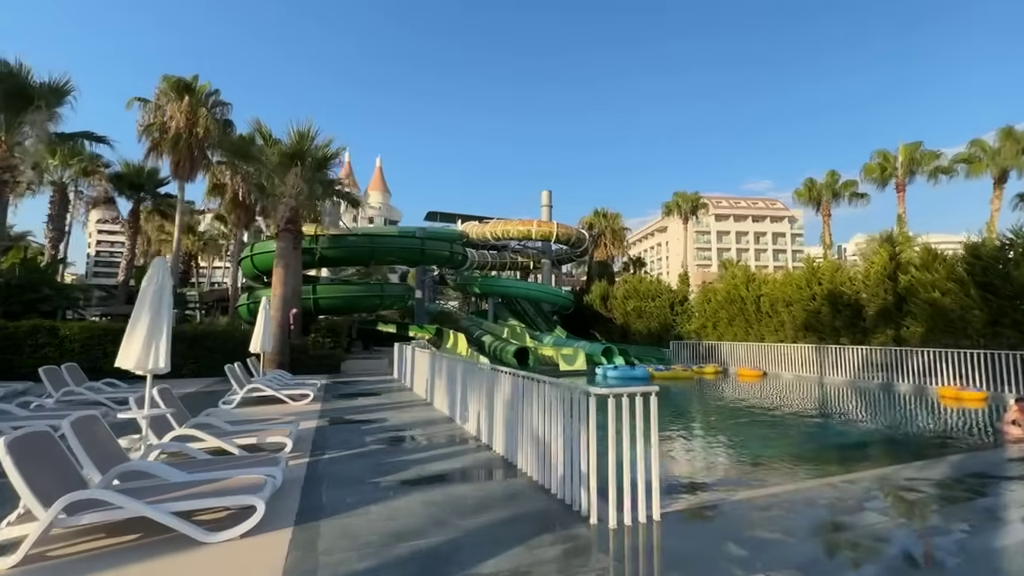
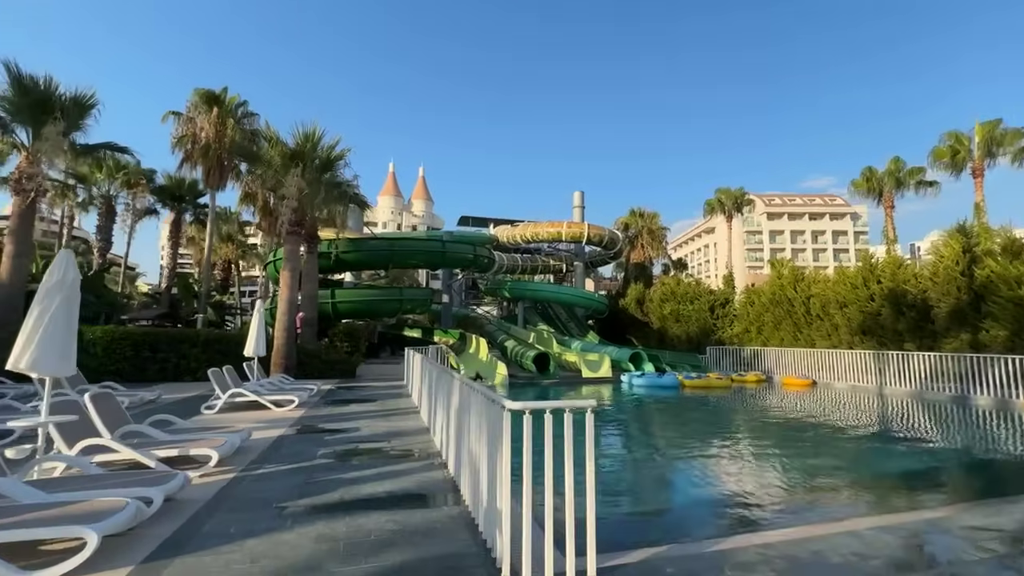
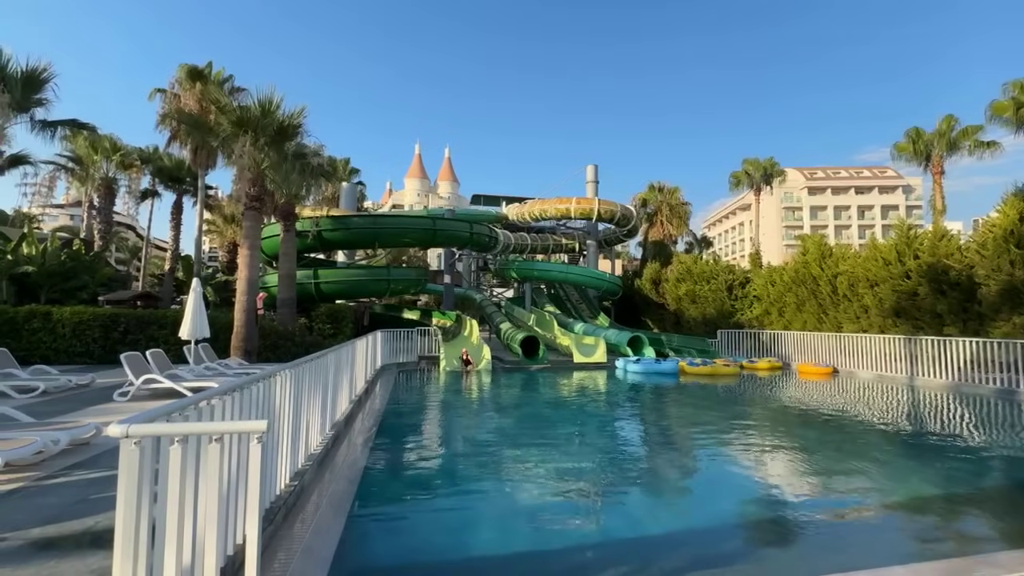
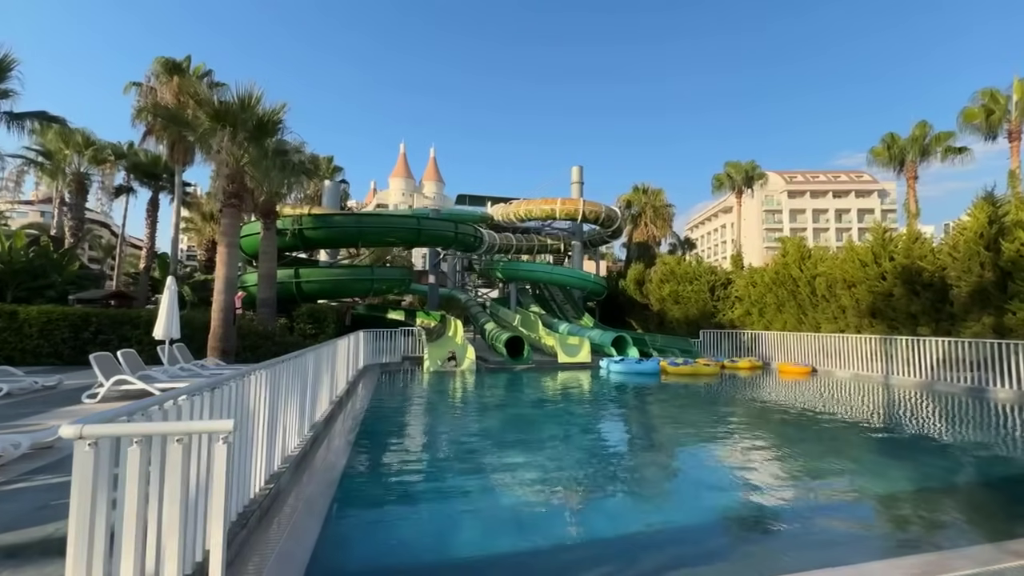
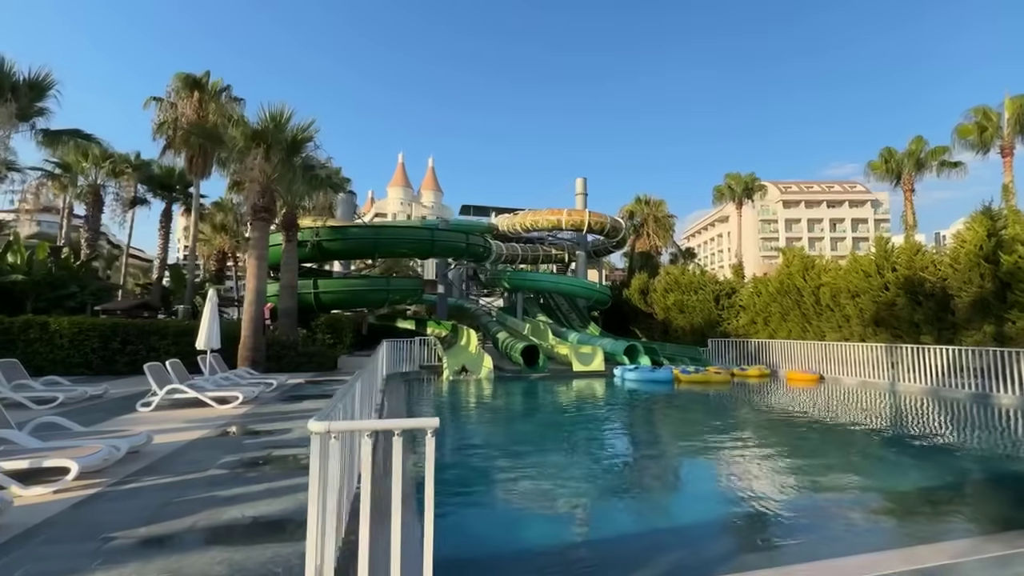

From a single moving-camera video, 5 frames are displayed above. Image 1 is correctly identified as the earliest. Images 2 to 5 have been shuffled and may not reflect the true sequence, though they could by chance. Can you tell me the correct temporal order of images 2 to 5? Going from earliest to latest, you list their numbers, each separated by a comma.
2, 5, 4, 3
